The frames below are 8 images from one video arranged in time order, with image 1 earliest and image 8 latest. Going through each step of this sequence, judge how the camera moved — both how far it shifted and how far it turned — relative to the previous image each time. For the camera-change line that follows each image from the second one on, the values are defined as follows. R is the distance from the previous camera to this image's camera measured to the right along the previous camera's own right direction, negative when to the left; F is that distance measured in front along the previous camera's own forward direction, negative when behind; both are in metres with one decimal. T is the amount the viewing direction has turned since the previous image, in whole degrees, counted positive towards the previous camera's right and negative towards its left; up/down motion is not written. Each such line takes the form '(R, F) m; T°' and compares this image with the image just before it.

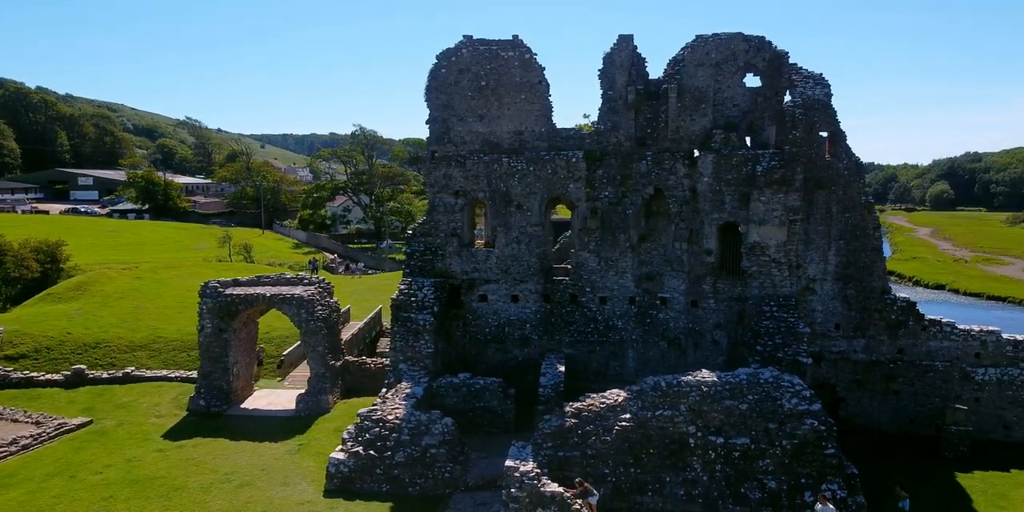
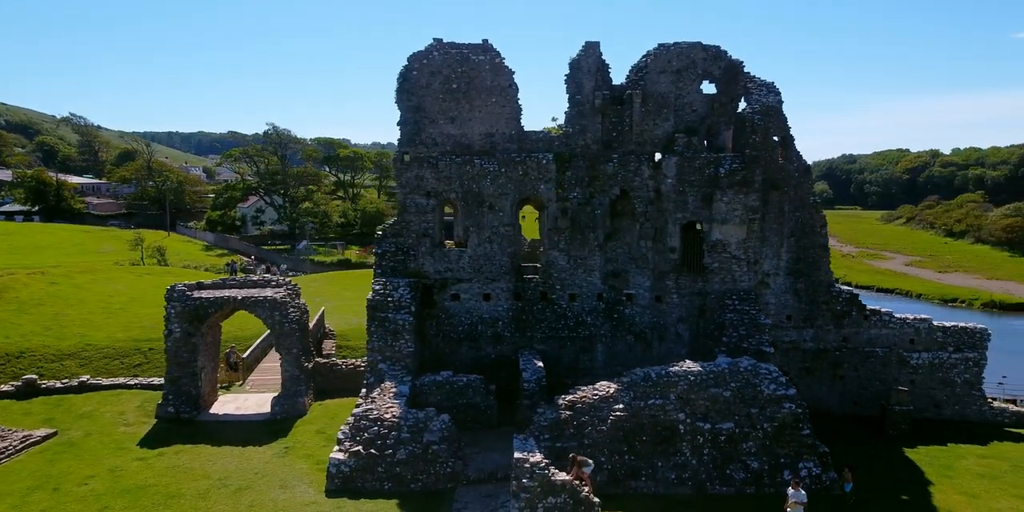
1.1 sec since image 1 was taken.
(-2.0, -0.4) m; +7°
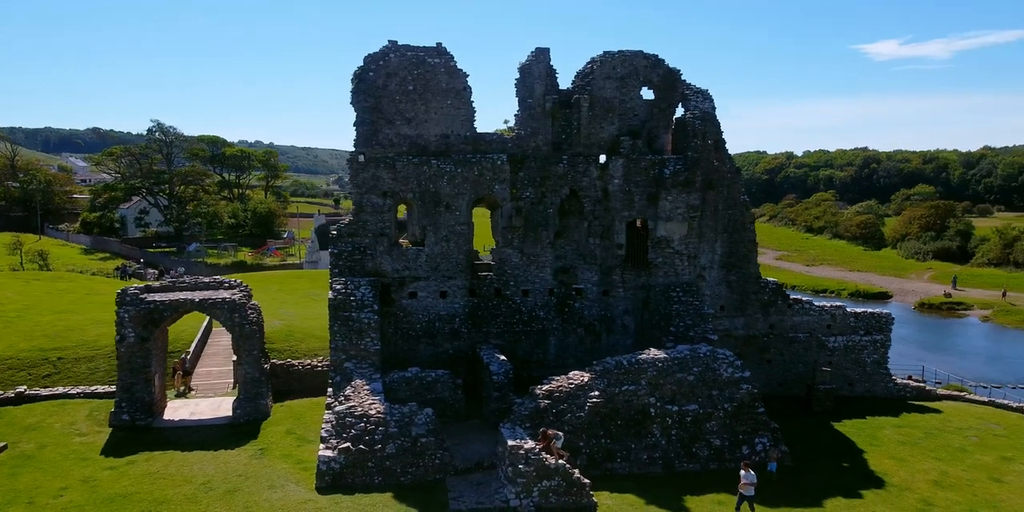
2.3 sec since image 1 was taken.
(-2.2, -0.5) m; +9°
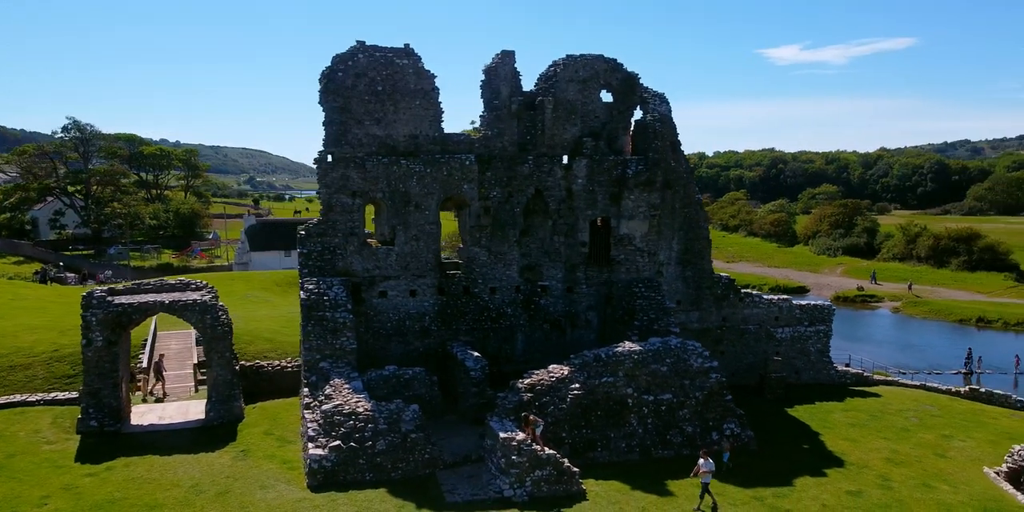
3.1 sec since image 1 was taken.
(-1.5, -0.4) m; +6°
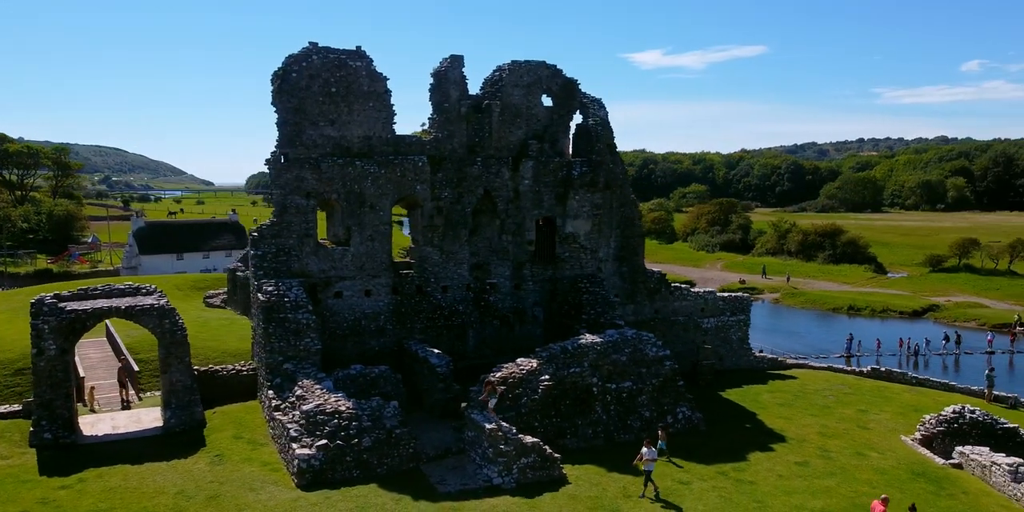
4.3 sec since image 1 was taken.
(-2.2, -0.6) m; +9°
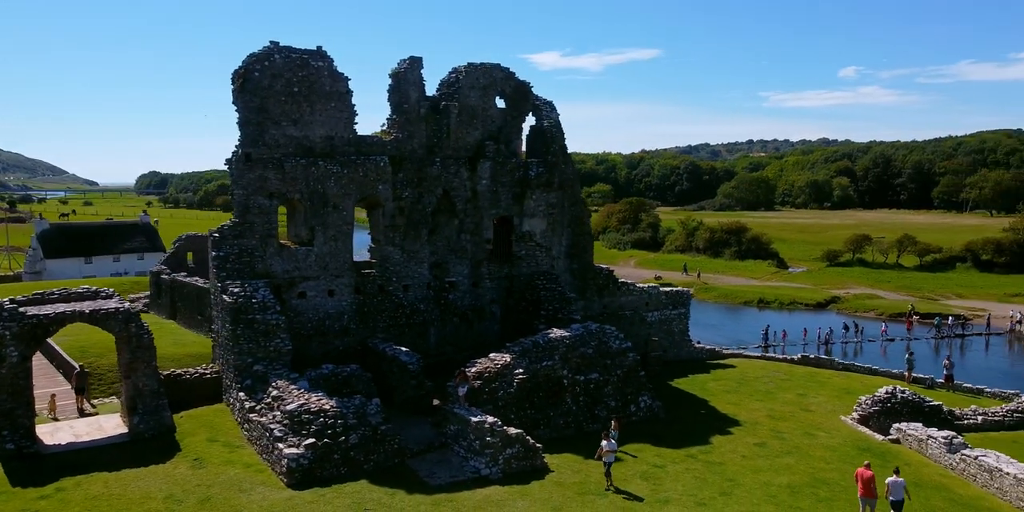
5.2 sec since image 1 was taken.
(-1.7, -0.5) m; +7°
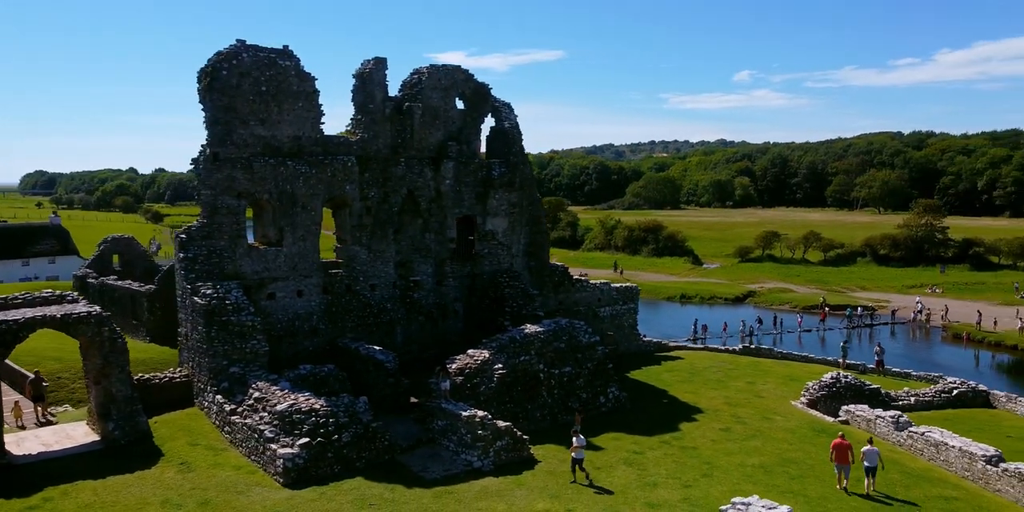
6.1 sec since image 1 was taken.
(-1.8, -0.4) m; +7°
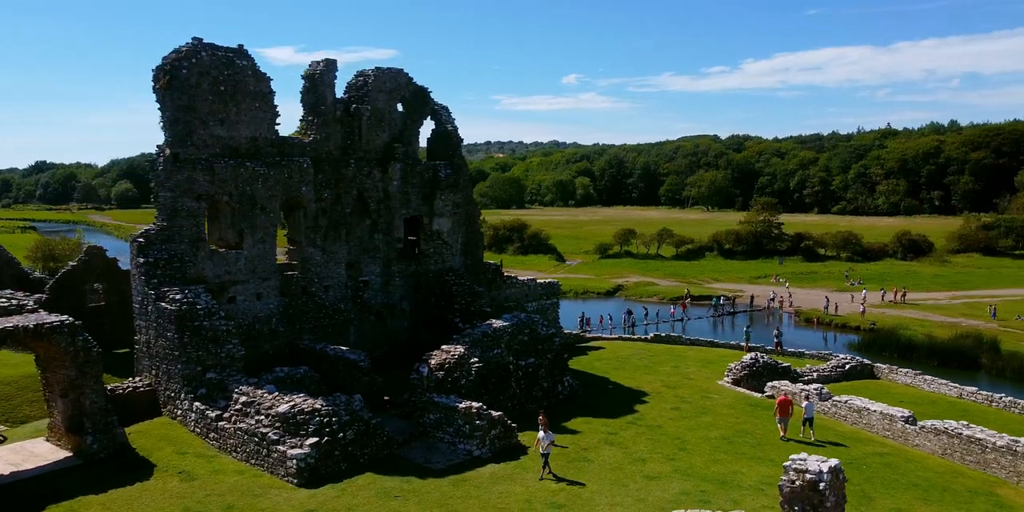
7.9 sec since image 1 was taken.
(-3.5, -0.6) m; +12°
